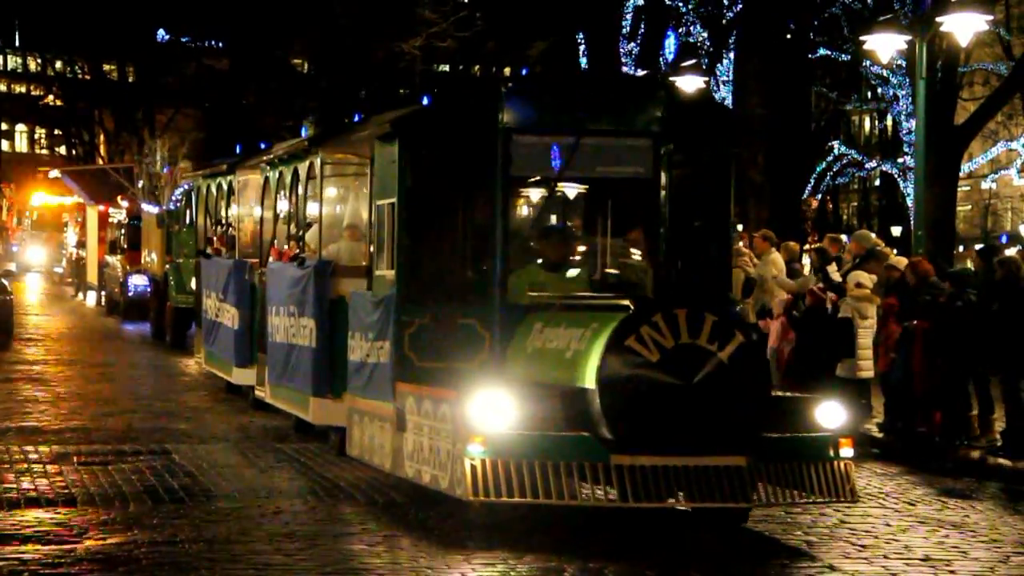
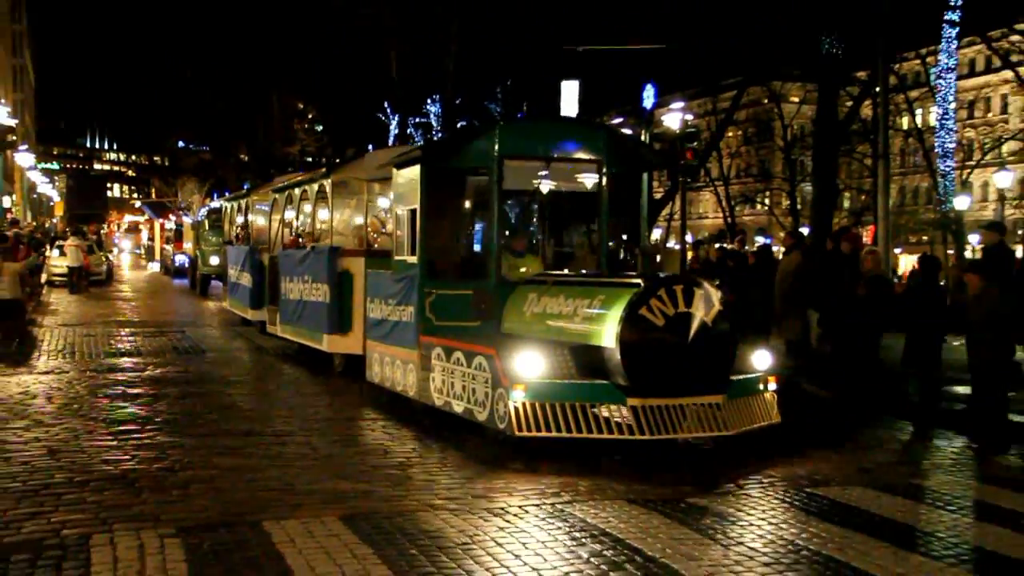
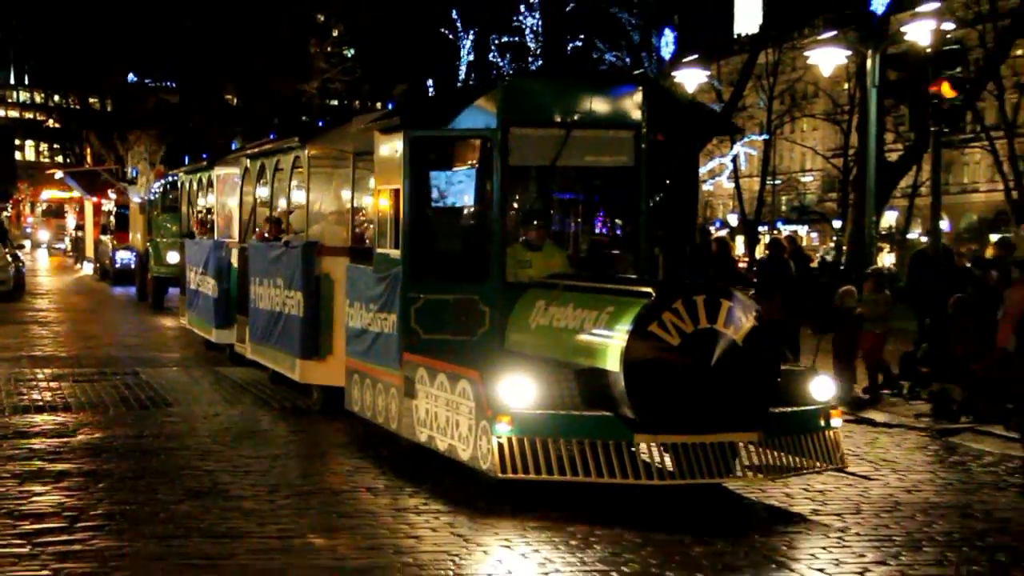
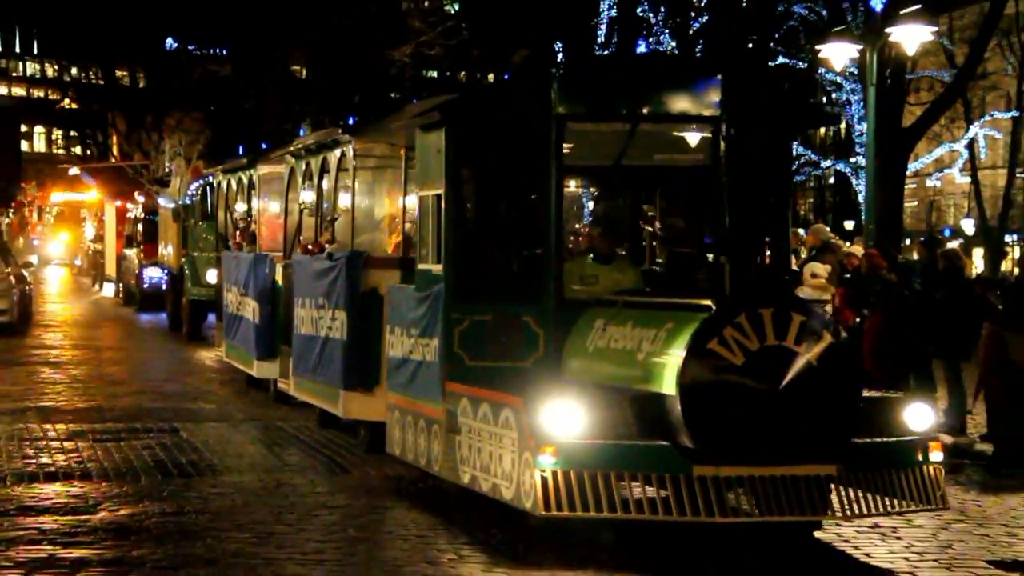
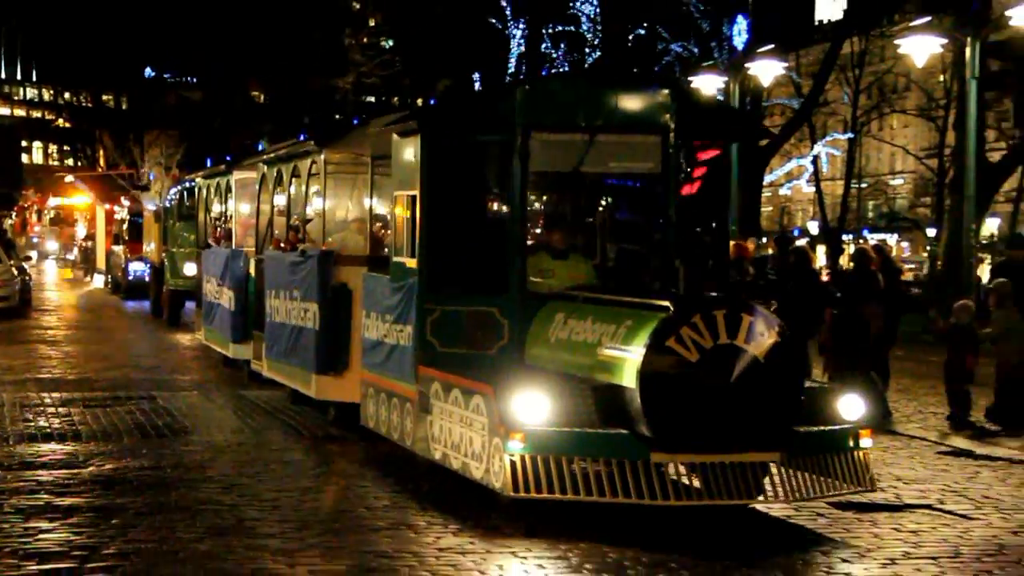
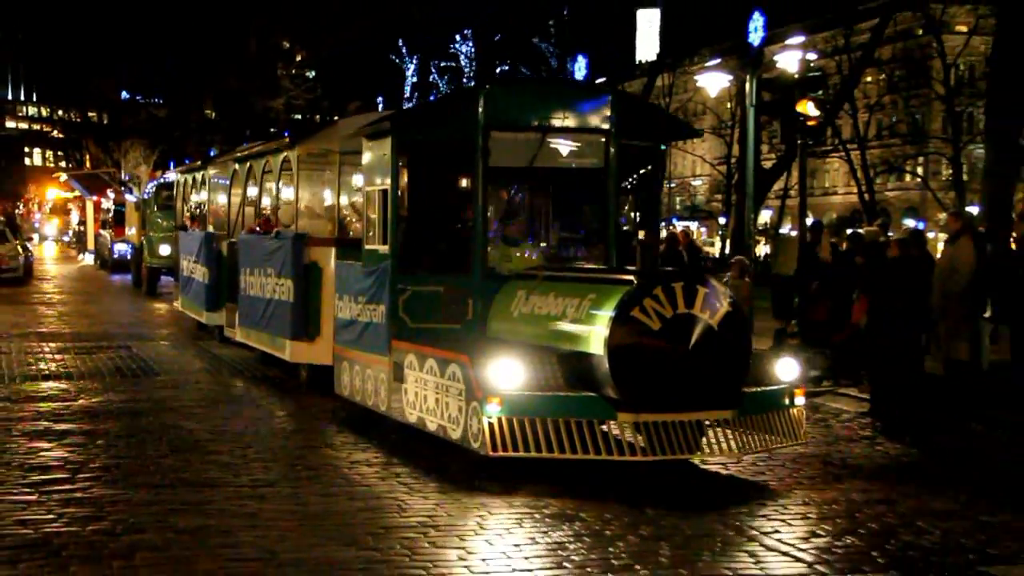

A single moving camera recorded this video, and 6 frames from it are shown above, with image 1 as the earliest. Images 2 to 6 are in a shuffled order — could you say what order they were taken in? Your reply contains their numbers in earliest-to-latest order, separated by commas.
4, 5, 3, 6, 2
